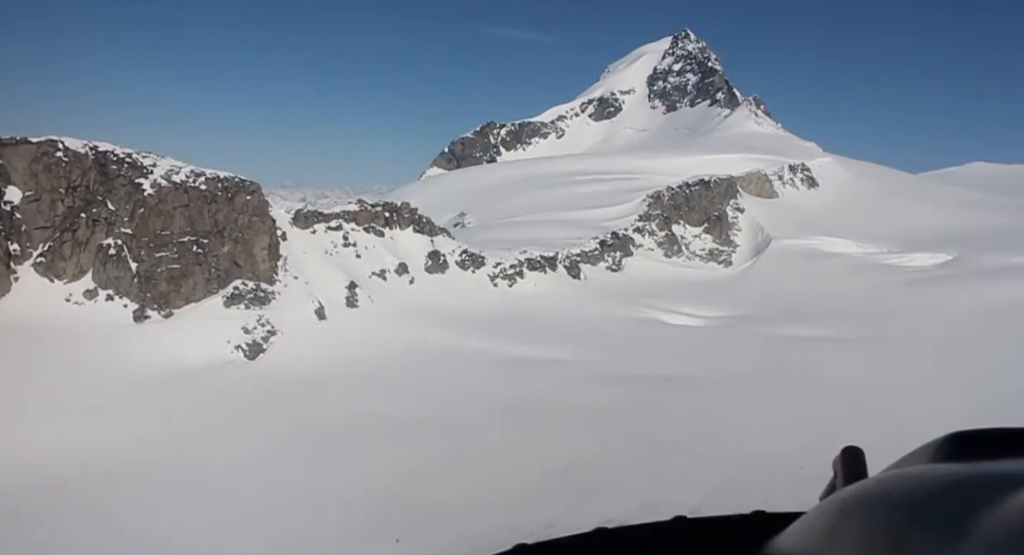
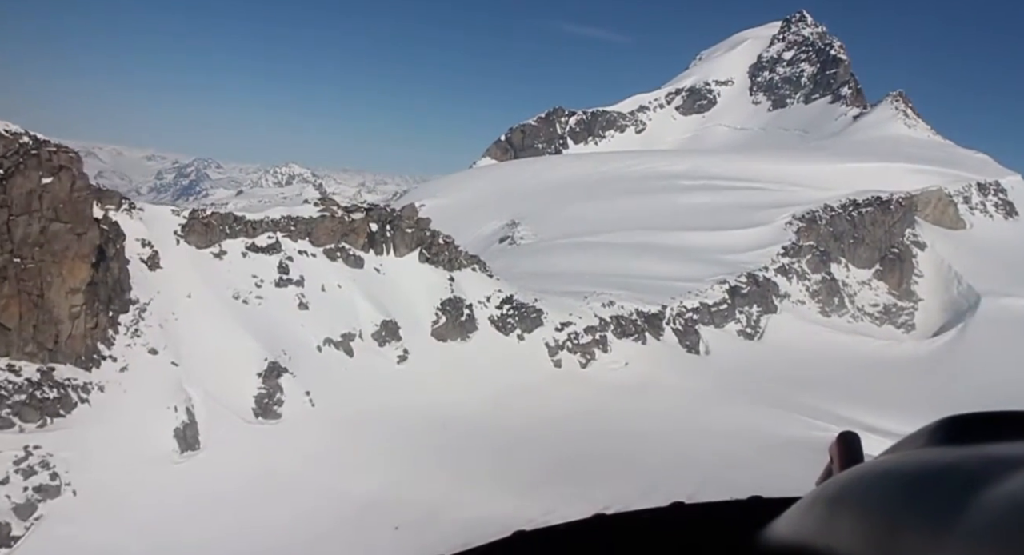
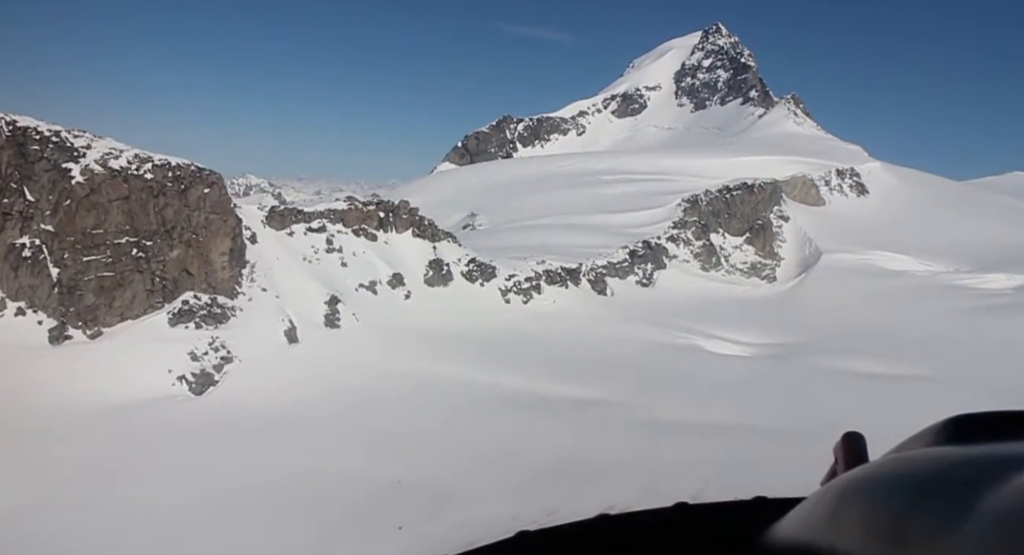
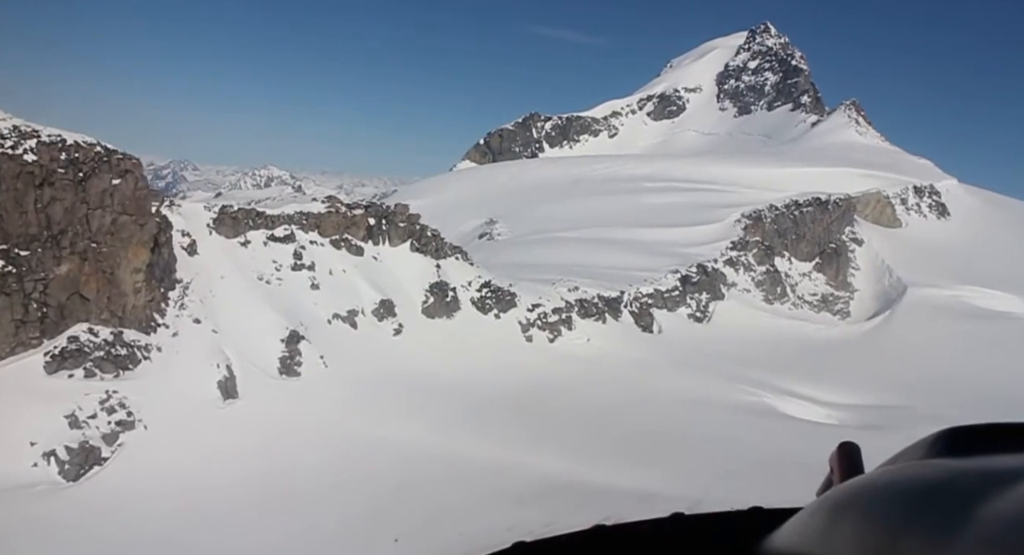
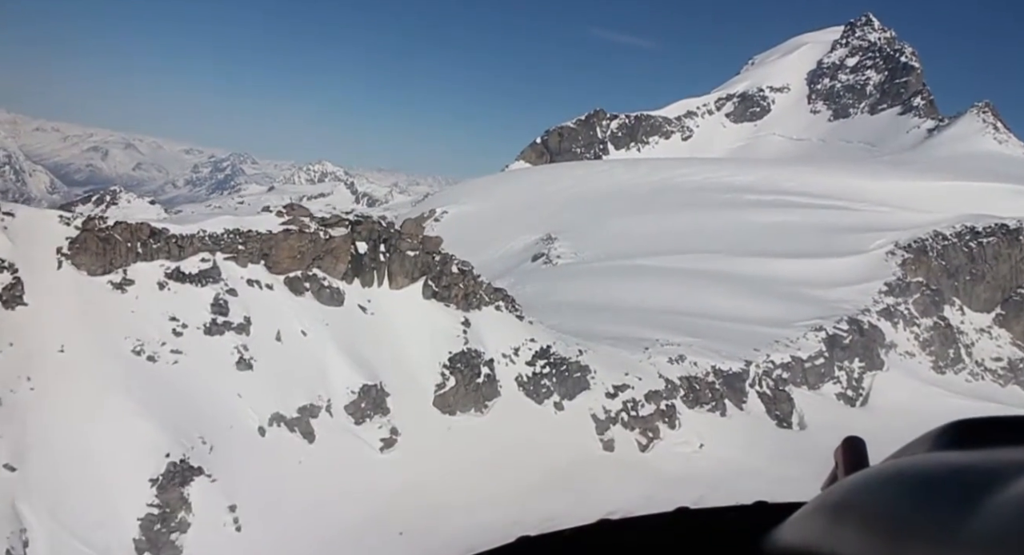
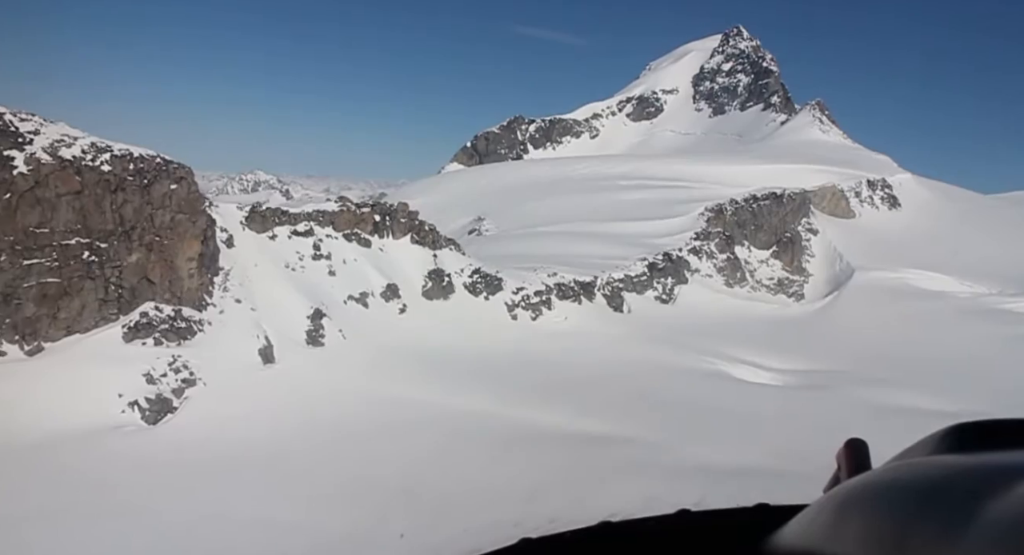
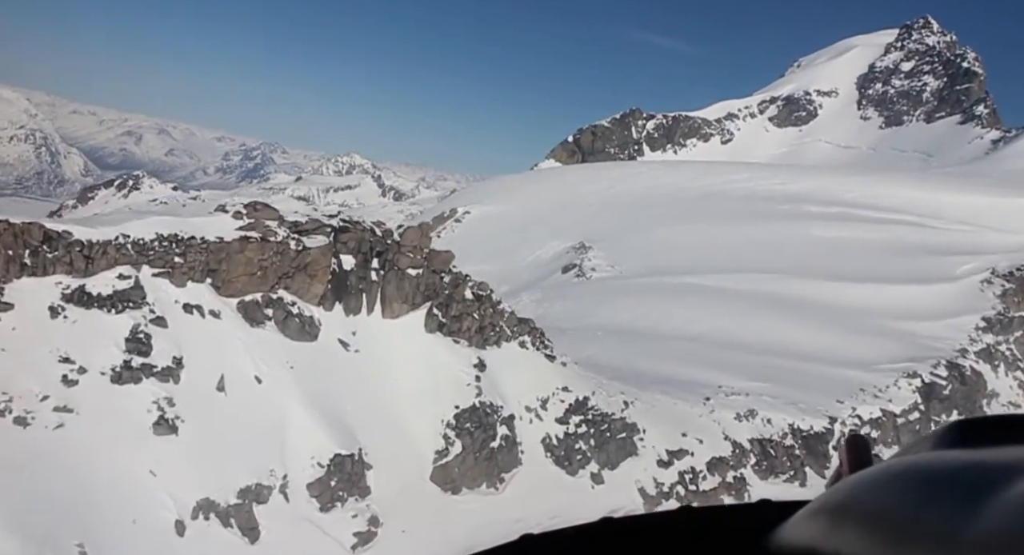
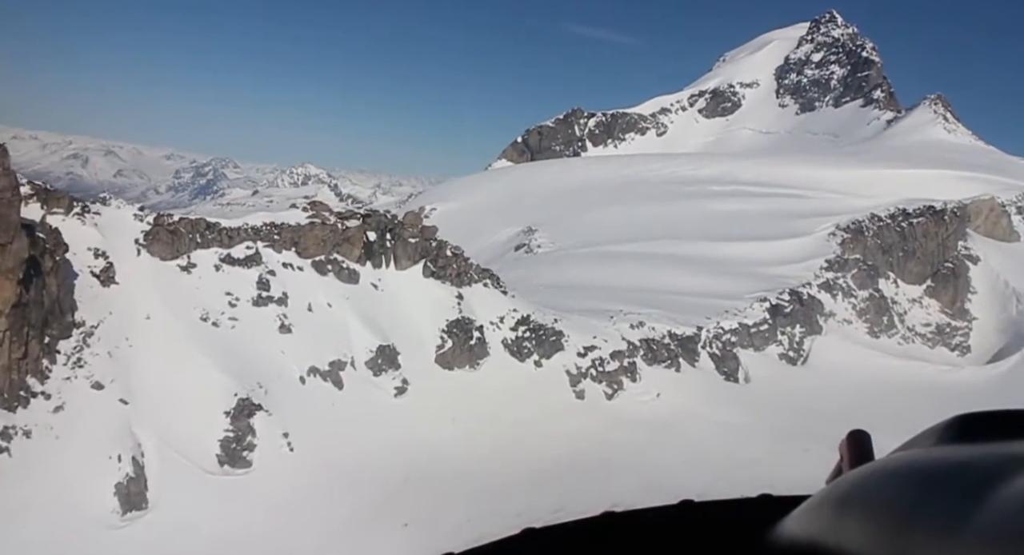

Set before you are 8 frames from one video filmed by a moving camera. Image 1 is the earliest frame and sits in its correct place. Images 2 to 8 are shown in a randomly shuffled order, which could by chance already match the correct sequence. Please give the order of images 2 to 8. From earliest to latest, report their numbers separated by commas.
3, 6, 4, 2, 8, 5, 7
